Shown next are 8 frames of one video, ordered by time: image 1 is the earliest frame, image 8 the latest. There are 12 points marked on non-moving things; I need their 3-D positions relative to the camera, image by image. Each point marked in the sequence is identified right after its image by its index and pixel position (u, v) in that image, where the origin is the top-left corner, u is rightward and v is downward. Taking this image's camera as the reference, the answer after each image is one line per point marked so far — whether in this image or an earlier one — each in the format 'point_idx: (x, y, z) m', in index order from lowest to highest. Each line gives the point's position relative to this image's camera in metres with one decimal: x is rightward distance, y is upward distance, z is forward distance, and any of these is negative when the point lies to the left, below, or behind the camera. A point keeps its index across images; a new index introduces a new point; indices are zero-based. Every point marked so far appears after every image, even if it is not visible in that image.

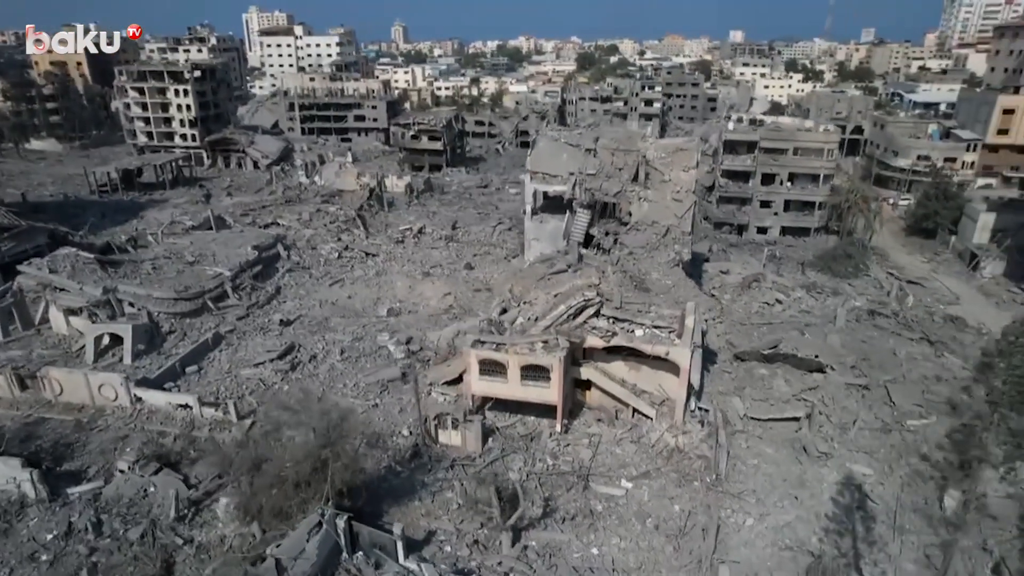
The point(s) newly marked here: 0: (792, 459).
0: (+8.5, -5.2, +19.7) m
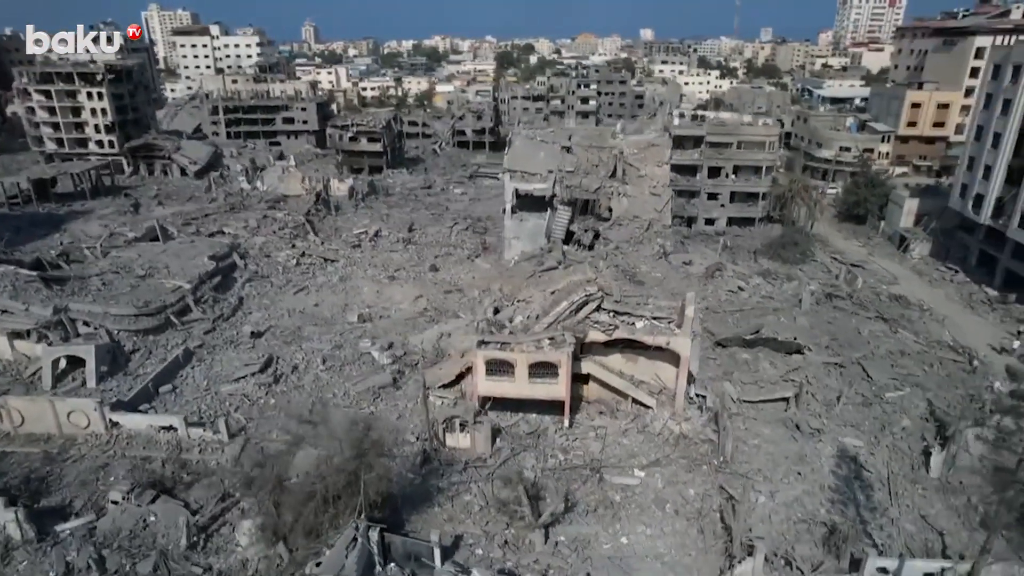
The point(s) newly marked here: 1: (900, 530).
0: (+8.9, -4.8, +20.7) m
1: (+10.5, -6.5, +17.4) m
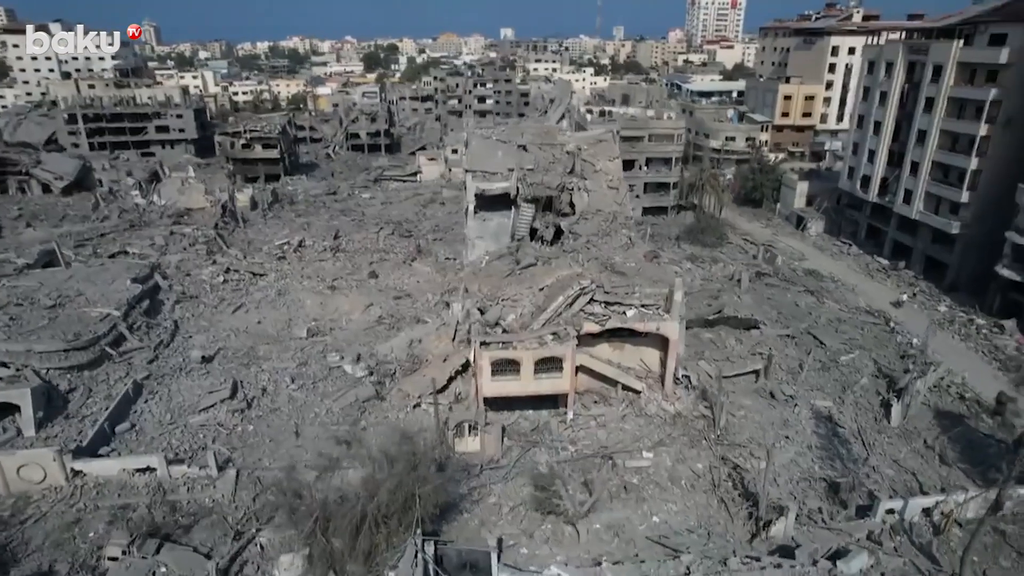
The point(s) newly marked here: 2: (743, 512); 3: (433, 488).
0: (+8.9, -4.1, +22.5) m
1: (+11.2, -5.6, +19.5) m
2: (+6.4, -6.2, +17.9) m
3: (-2.2, -5.5, +17.9) m
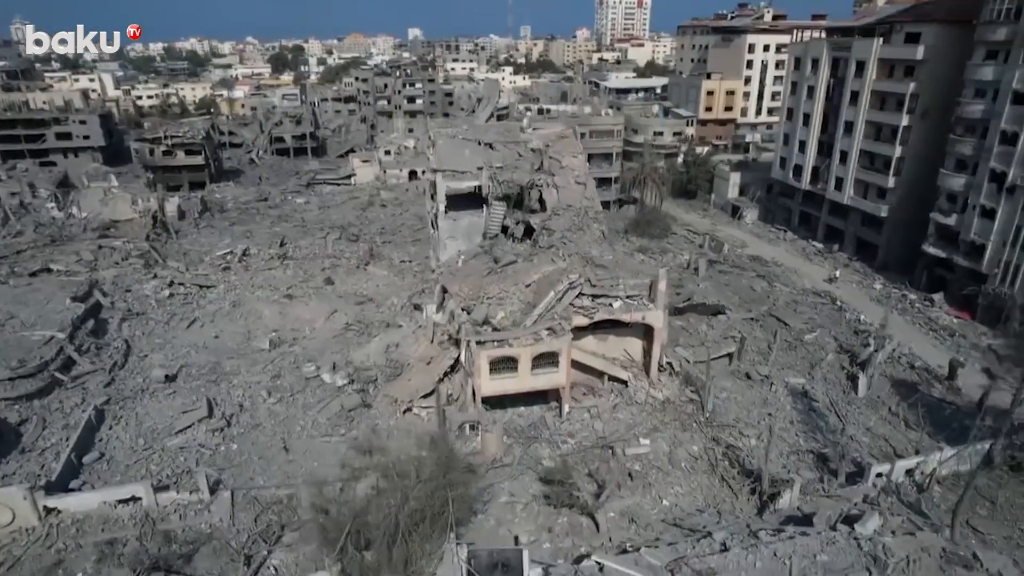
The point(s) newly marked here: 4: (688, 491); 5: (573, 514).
0: (+8.6, -3.6, +23.6) m
1: (+11.3, -5.0, +21.0) m
2: (+6.7, -5.8, +18.7) m
3: (-1.8, -5.5, +17.6) m
4: (+5.1, -5.9, +18.8) m
5: (+1.7, -6.2, +17.7) m
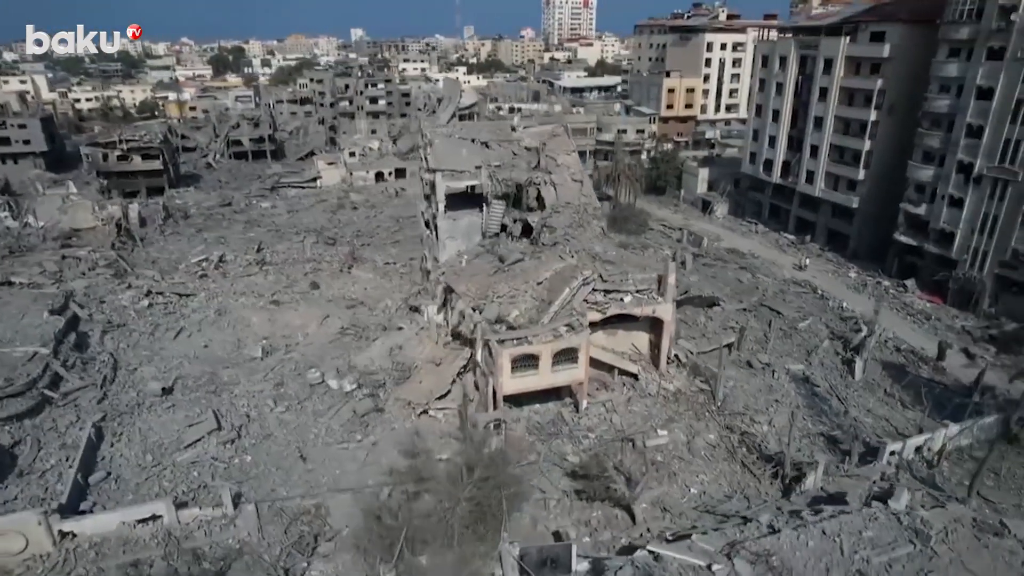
0: (+9.0, -3.2, +24.3) m
1: (+11.9, -4.6, +21.9) m
2: (+7.6, -5.5, +19.3) m
3: (-0.8, -5.5, +17.5) m
4: (+6.0, -5.7, +19.3) m
5: (+2.6, -6.0, +17.9) m
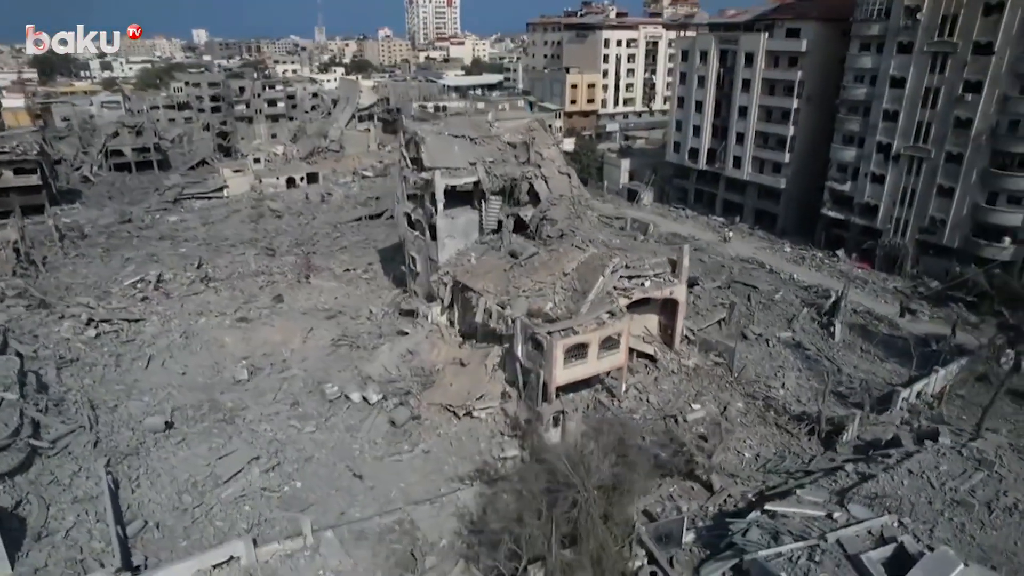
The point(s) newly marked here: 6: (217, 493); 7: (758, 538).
0: (+9.6, -2.3, +26.1) m
1: (+13.1, -3.4, +24.4) m
2: (+9.4, -4.6, +21.0) m
3: (+1.6, -5.3, +17.6) m
4: (+7.9, -4.9, +20.7) m
5: (+4.9, -5.5, +18.6) m
6: (-8.2, -5.7, +17.9) m
7: (+5.6, -5.7, +14.7) m
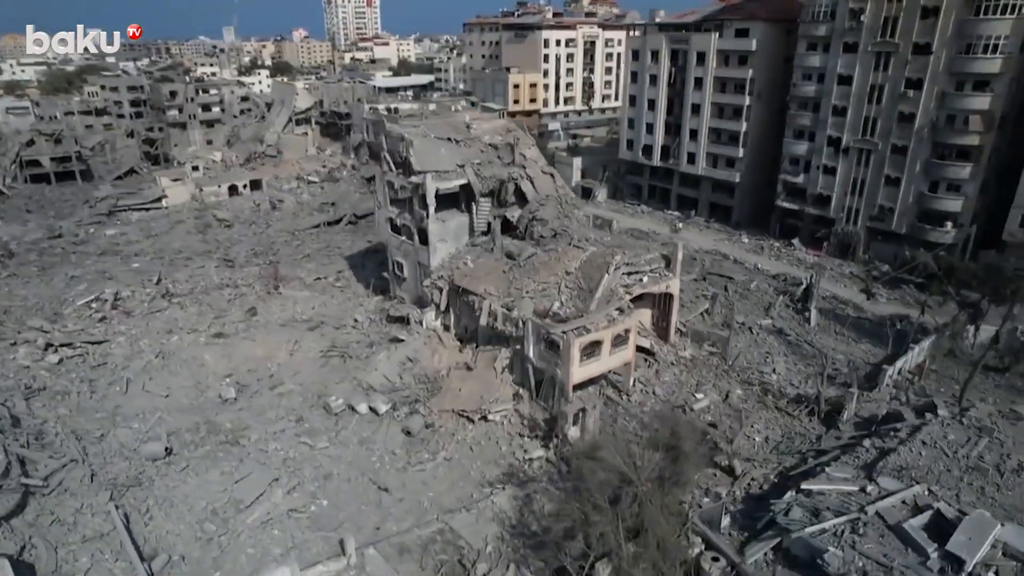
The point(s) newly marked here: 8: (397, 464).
0: (+9.4, -1.9, +27.2) m
1: (+13.1, -2.8, +25.9) m
2: (+9.9, -4.2, +22.1) m
3: (+2.5, -5.2, +17.8) m
4: (+8.4, -4.6, +21.6) m
5: (+5.7, -5.4, +19.3) m
6: (-7.2, -6.1, +17.1) m
7: (+6.9, -5.4, +15.4) m
8: (-3.5, -5.4, +19.7) m
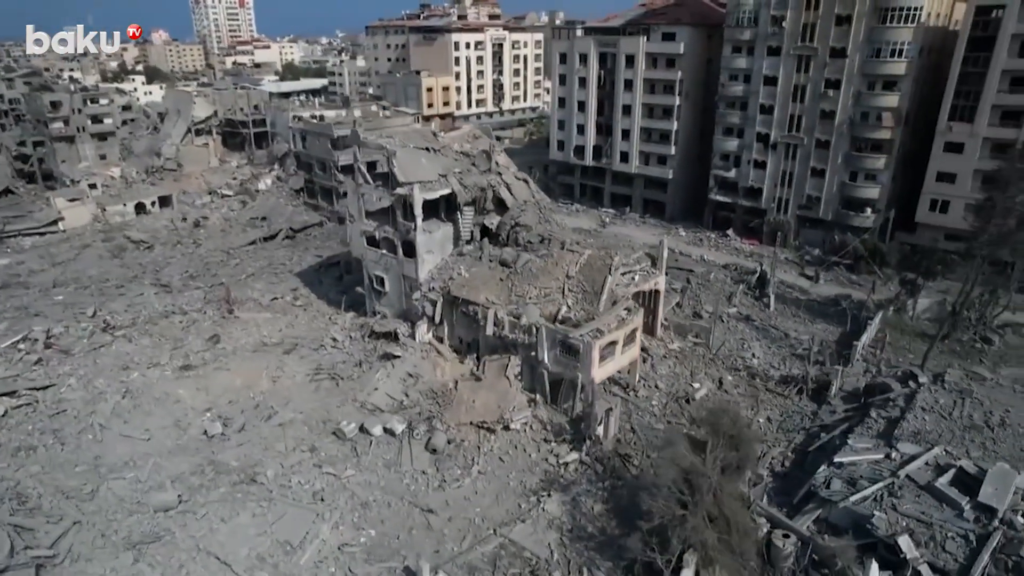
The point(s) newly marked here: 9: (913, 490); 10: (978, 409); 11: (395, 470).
0: (+8.8, -1.6, +28.9) m
1: (+12.8, -2.2, +28.2) m
2: (+10.4, -3.8, +23.9) m
3: (+3.9, -5.3, +18.5) m
4: (+9.0, -4.3, +23.2) m
5: (+6.8, -5.2, +20.4) m
6: (-5.5, -6.8, +16.1) m
7: (+8.5, -5.2, +16.8) m
8: (-2.4, -5.8, +19.3) m
9: (+10.0, -5.1, +16.2) m
10: (+13.8, -3.6, +19.2) m
11: (-3.6, -5.5, +19.9) m
